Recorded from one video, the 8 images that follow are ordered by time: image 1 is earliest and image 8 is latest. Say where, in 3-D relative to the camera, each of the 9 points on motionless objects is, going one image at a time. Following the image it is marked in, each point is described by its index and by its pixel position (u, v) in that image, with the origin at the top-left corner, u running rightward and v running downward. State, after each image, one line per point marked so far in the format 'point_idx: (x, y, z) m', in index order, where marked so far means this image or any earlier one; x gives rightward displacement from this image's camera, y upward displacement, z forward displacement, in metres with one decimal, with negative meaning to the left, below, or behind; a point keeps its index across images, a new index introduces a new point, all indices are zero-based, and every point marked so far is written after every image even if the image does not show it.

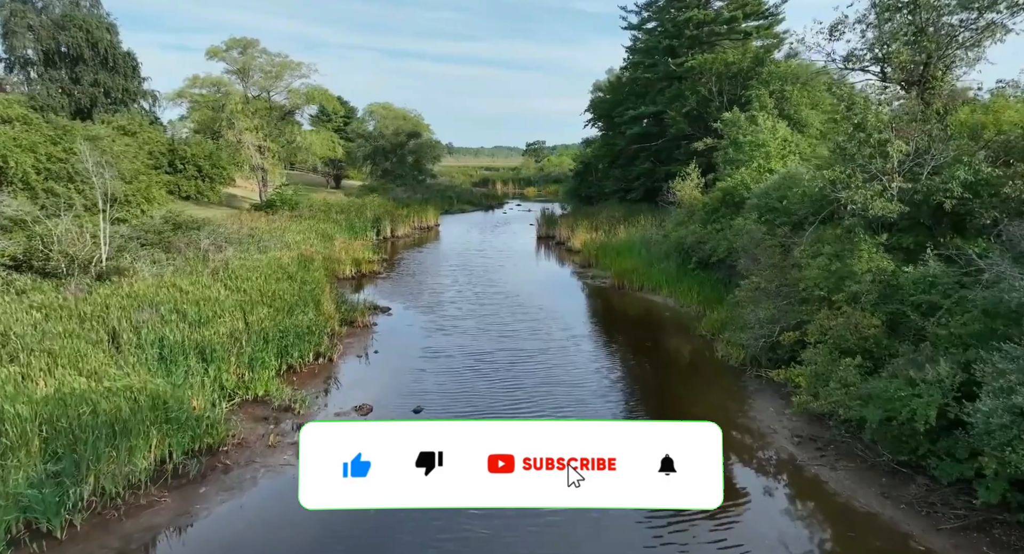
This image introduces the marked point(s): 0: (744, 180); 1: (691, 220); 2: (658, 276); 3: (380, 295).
0: (+4.7, +1.9, +14.8) m
1: (+4.2, +1.3, +17.2) m
2: (+3.1, 0.0, +15.8) m
3: (-2.9, -0.4, +15.8) m
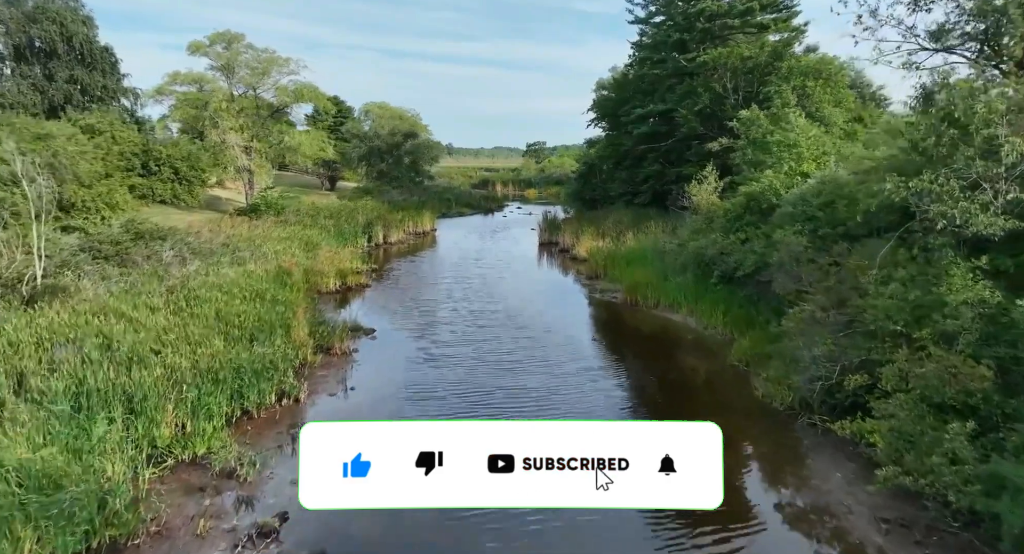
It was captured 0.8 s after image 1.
0: (+4.7, +1.7, +13.2) m
1: (+4.2, +1.0, +15.6) m
2: (+3.2, -0.3, +14.2) m
3: (-2.8, -0.7, +14.2) m
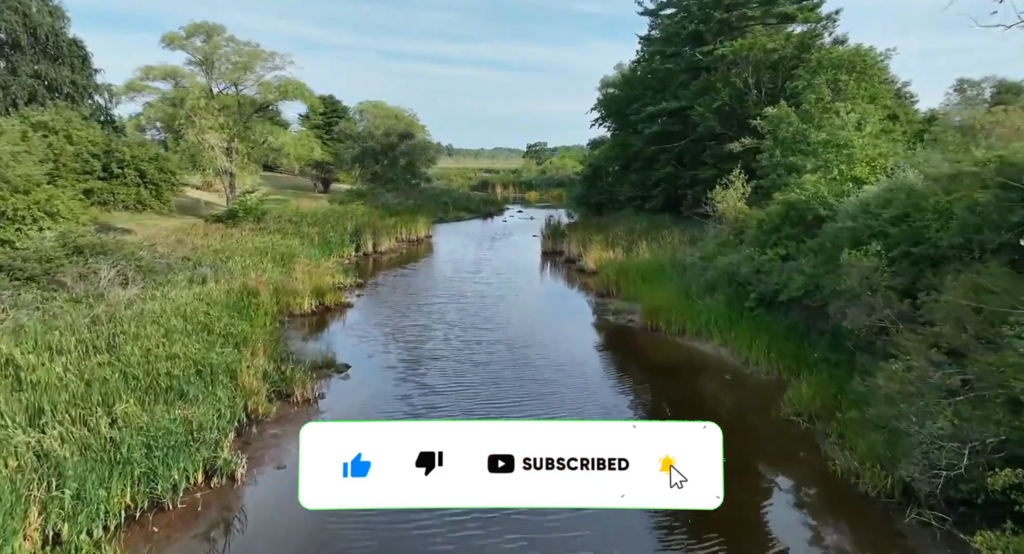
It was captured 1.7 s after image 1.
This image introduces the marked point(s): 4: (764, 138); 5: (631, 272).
0: (+4.7, +1.3, +11.2) m
1: (+4.2, +0.6, +13.6) m
2: (+3.2, -0.6, +12.2) m
3: (-2.8, -1.1, +12.2) m
4: (+6.5, +3.6, +19.0) m
5: (+2.7, +0.1, +16.4) m
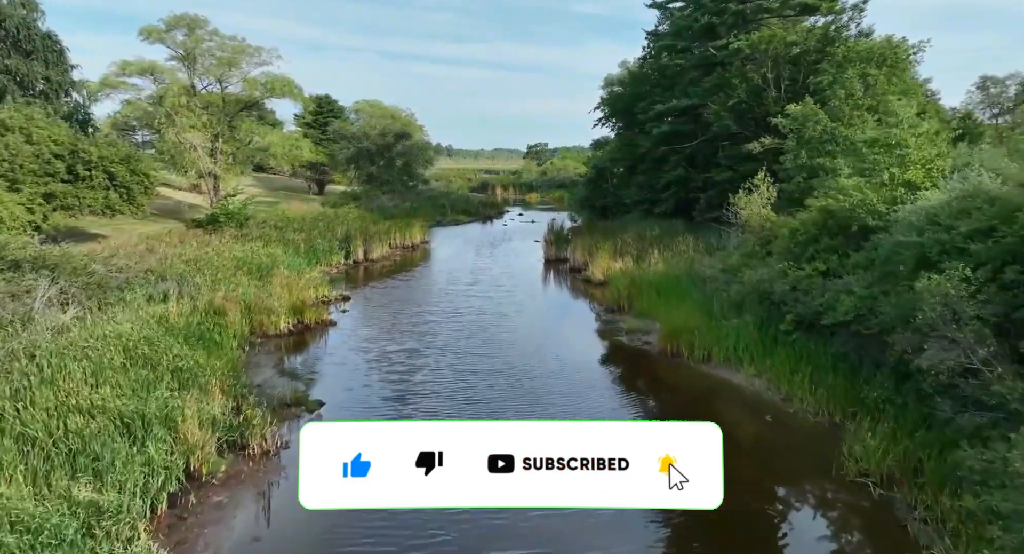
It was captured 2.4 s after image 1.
0: (+4.7, +1.0, +9.7) m
1: (+4.2, +0.3, +12.1) m
2: (+3.2, -0.9, +10.7) m
3: (-2.8, -1.3, +10.7) m
4: (+6.5, +3.3, +17.5) m
5: (+2.7, -0.2, +15.0) m
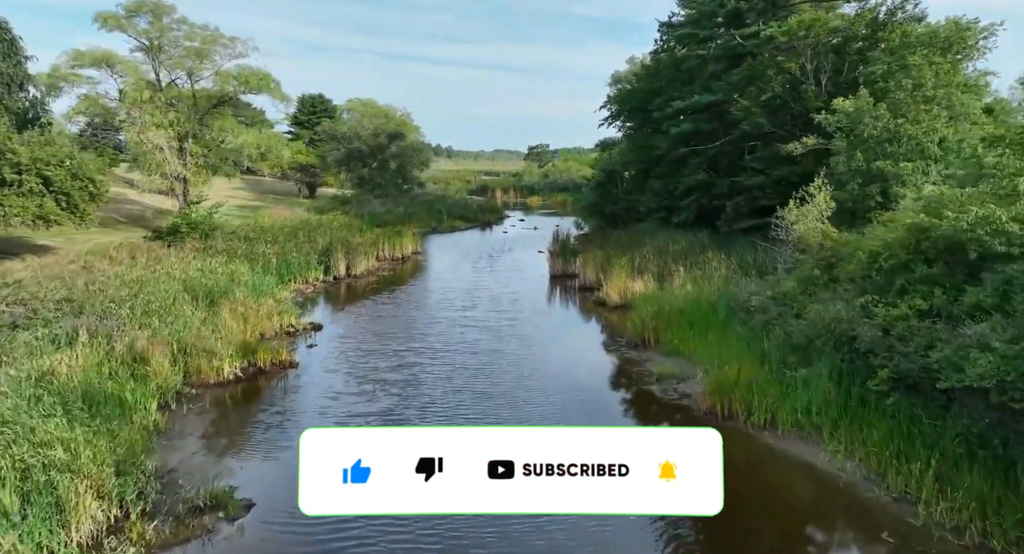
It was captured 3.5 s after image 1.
0: (+4.8, +0.6, +7.2) m
1: (+4.3, -0.1, +9.6) m
2: (+3.2, -1.3, +8.2) m
3: (-2.8, -1.7, +8.2) m
4: (+6.6, +2.8, +15.0) m
5: (+2.7, -0.6, +12.4) m
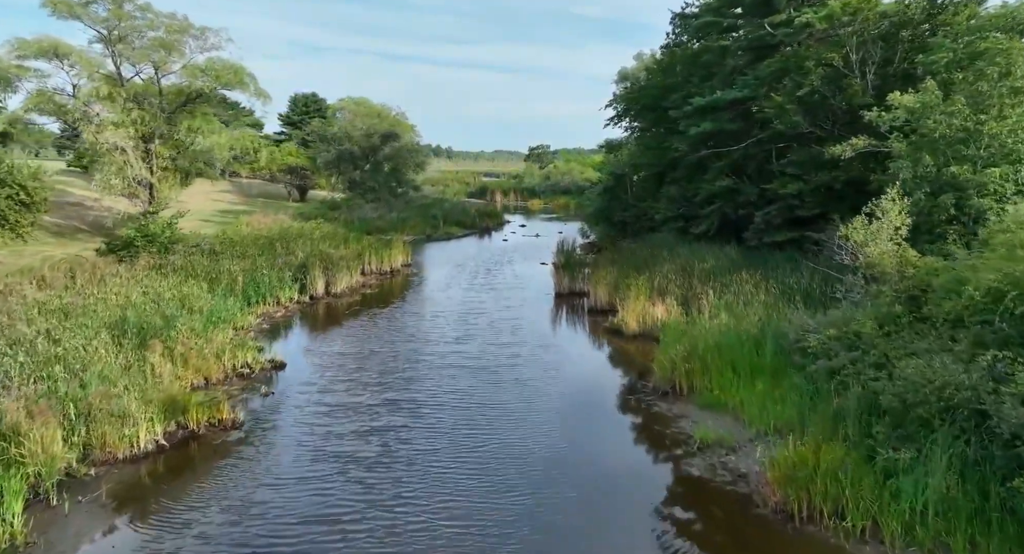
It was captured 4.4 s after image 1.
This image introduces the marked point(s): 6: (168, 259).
0: (+4.8, +0.2, +5.0) m
1: (+4.3, -0.5, +7.3) m
2: (+3.2, -1.8, +5.9) m
3: (-2.7, -2.2, +5.9) m
4: (+6.6, +2.4, +12.8) m
5: (+2.7, -1.1, +10.2) m
6: (-7.3, +0.4, +15.6) m
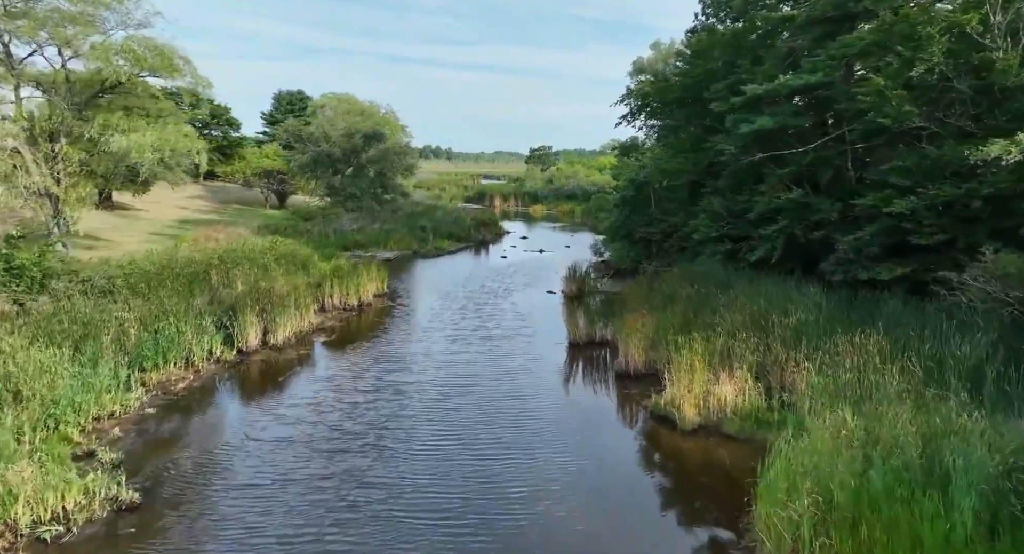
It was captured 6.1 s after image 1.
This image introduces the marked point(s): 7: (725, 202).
0: (+4.8, -0.6, +0.5) m
1: (+4.3, -1.3, +2.9) m
2: (+3.2, -2.5, +1.5) m
3: (-2.8, -2.9, +1.5) m
4: (+6.6, +1.6, +8.3) m
5: (+2.7, -1.8, +5.7) m
6: (-7.3, -0.4, +11.2) m
7: (+4.7, +1.6, +16.1) m
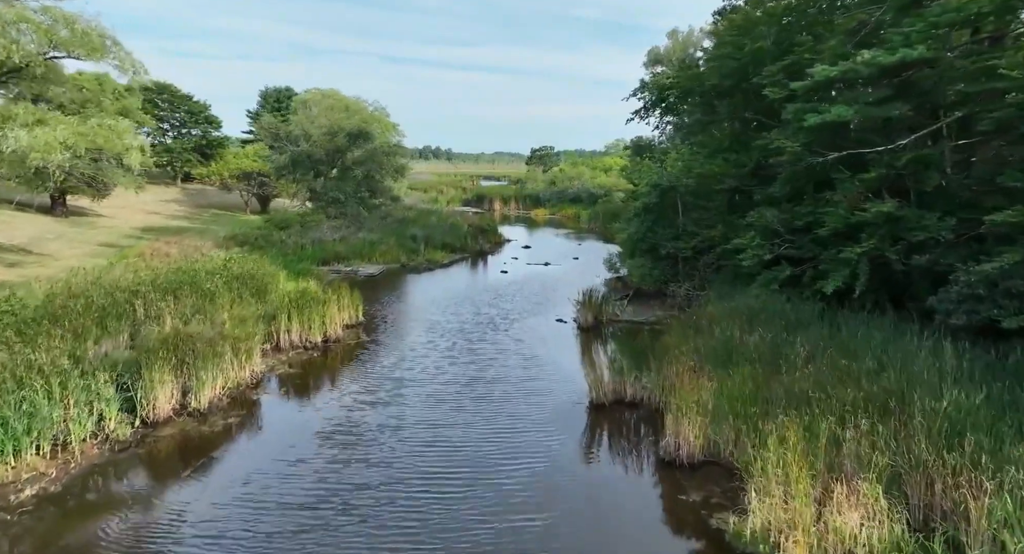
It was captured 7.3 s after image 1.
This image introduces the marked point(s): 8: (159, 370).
0: (+4.8, -1.1, -2.9) m
1: (+4.3, -1.8, -0.5) m
2: (+3.3, -3.1, -2.0) m
3: (-2.7, -3.5, -2.0) m
4: (+6.6, +1.1, +4.9) m
5: (+2.8, -2.4, +2.3) m
6: (-7.3, -0.9, +7.7) m
7: (+4.8, +1.1, +12.7) m
8: (-4.6, -1.1, +9.6) m
